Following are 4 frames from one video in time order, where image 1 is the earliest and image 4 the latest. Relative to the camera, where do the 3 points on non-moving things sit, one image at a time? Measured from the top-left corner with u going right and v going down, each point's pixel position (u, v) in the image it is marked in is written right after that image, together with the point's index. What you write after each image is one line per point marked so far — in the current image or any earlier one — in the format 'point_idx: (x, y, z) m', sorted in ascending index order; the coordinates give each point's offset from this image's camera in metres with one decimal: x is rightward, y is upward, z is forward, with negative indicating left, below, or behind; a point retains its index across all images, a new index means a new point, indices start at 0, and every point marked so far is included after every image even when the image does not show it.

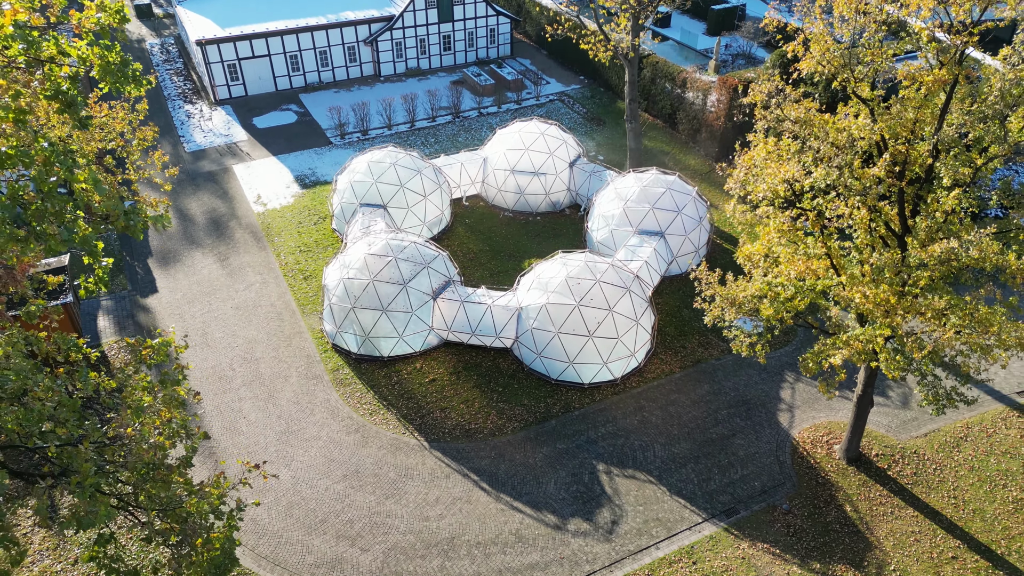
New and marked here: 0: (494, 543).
0: (-0.4, -6.0, +15.1) m
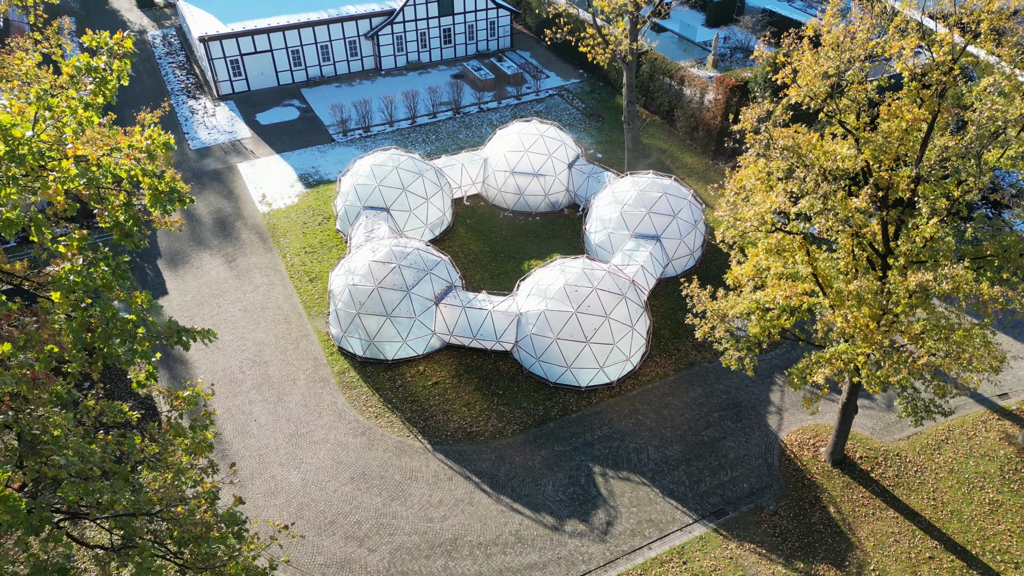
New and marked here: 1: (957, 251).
0: (-0.4, -6.4, +15.9) m
1: (+8.5, +0.7, +12.2) m
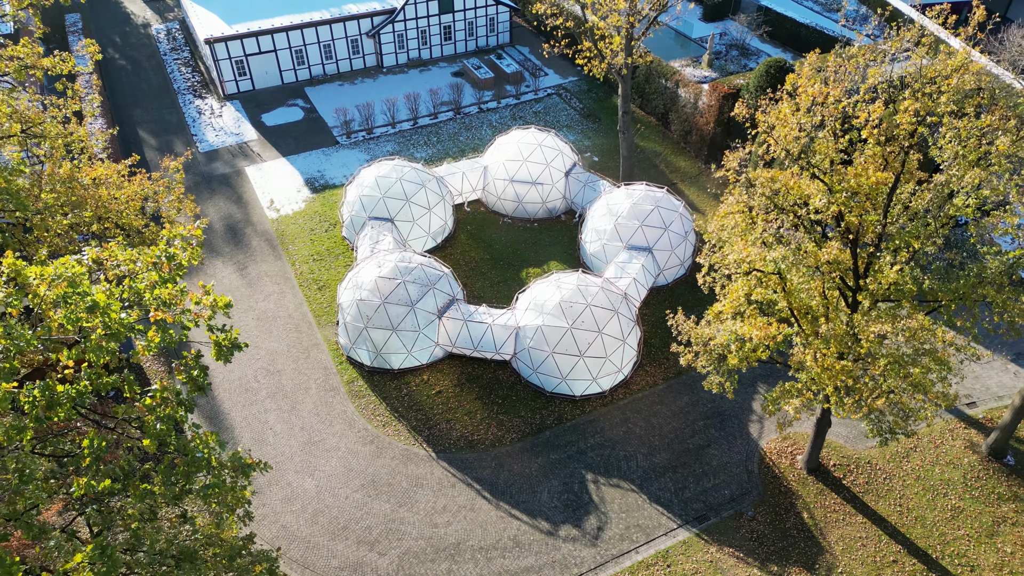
0: (-0.5, -7.1, +17.3) m
1: (+8.4, -0.2, +13.3) m
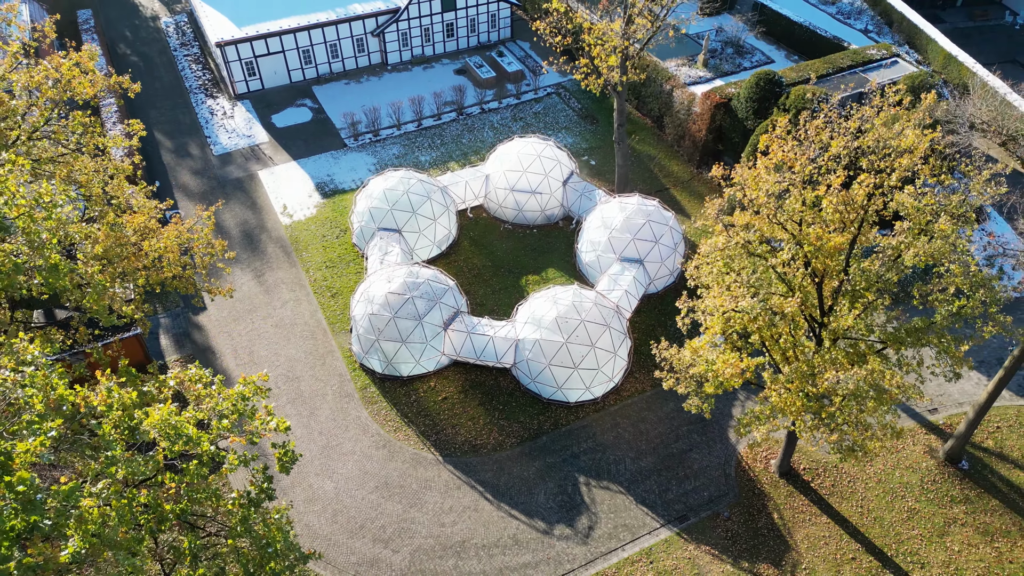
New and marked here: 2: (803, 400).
0: (-0.5, -7.8, +19.4) m
1: (+8.4, -1.2, +14.9) m
2: (+7.0, -2.6, +15.3) m
